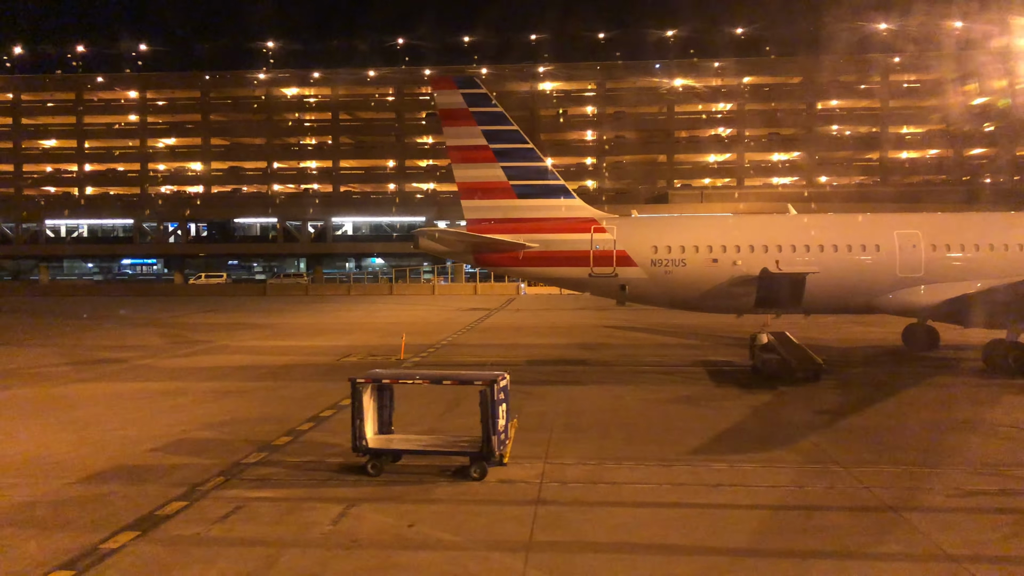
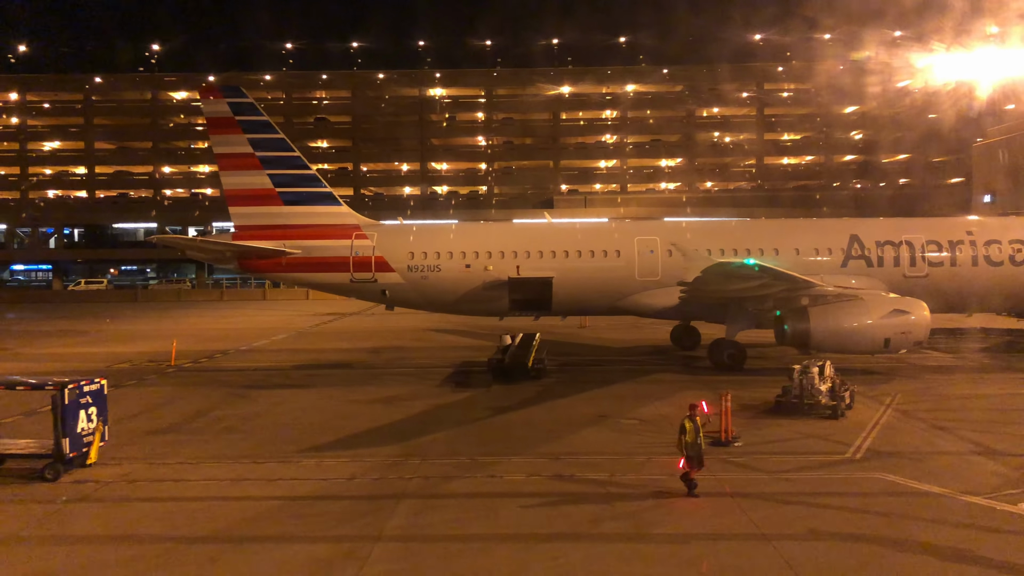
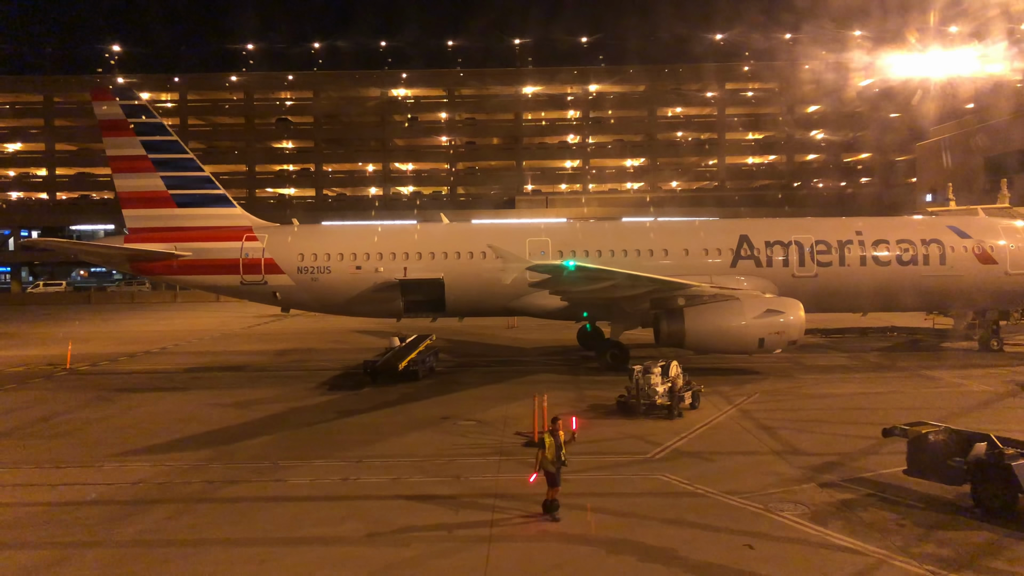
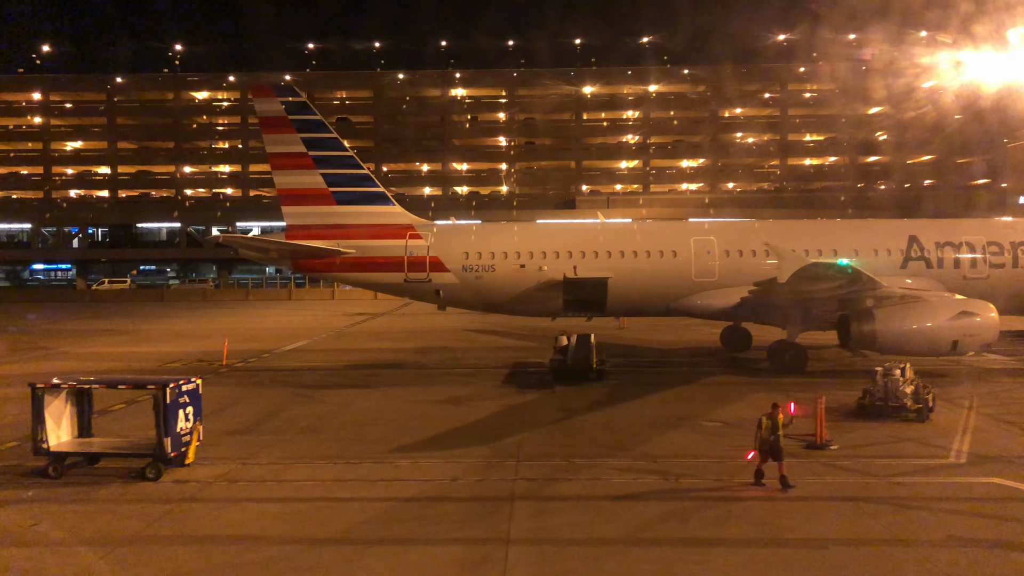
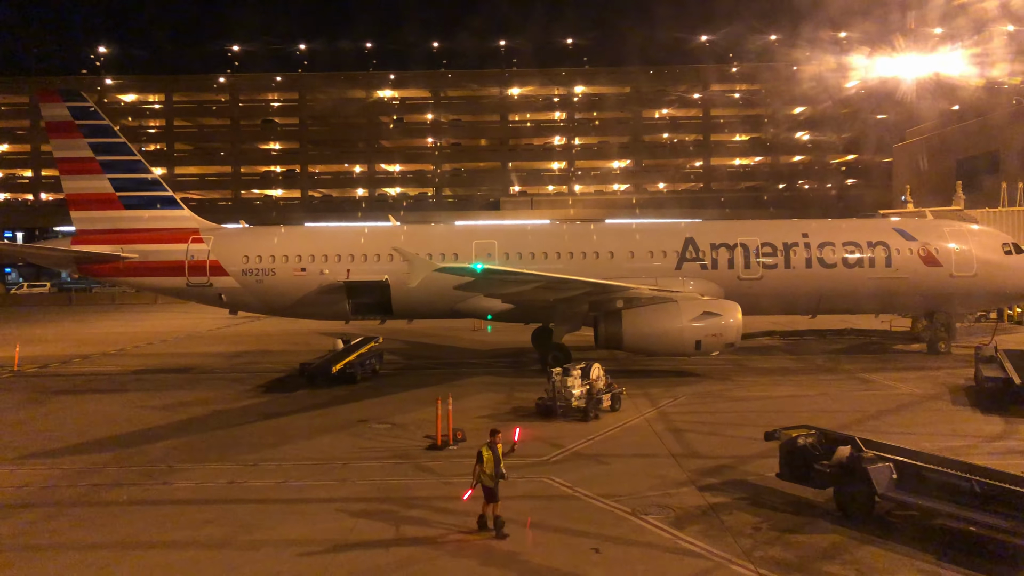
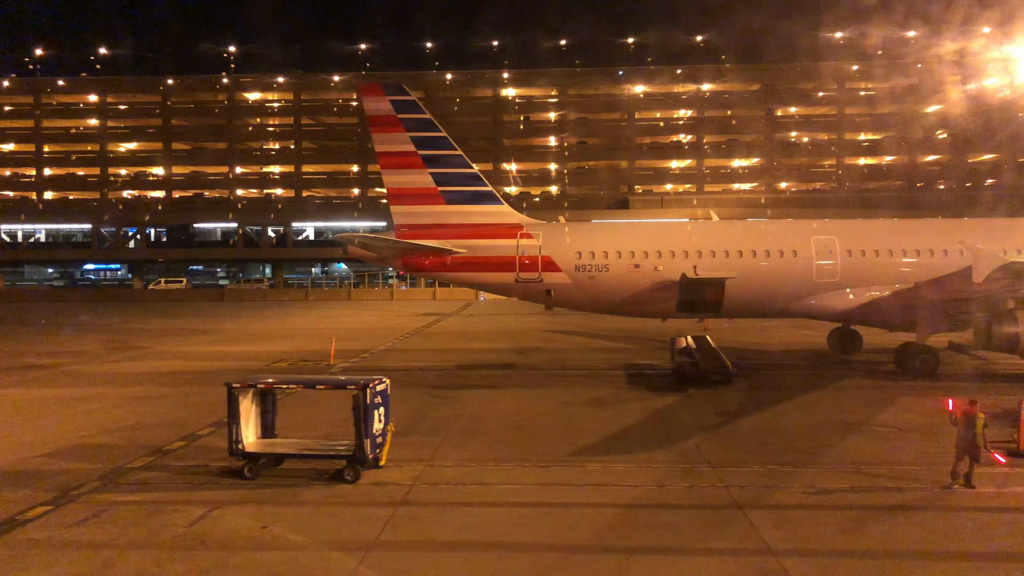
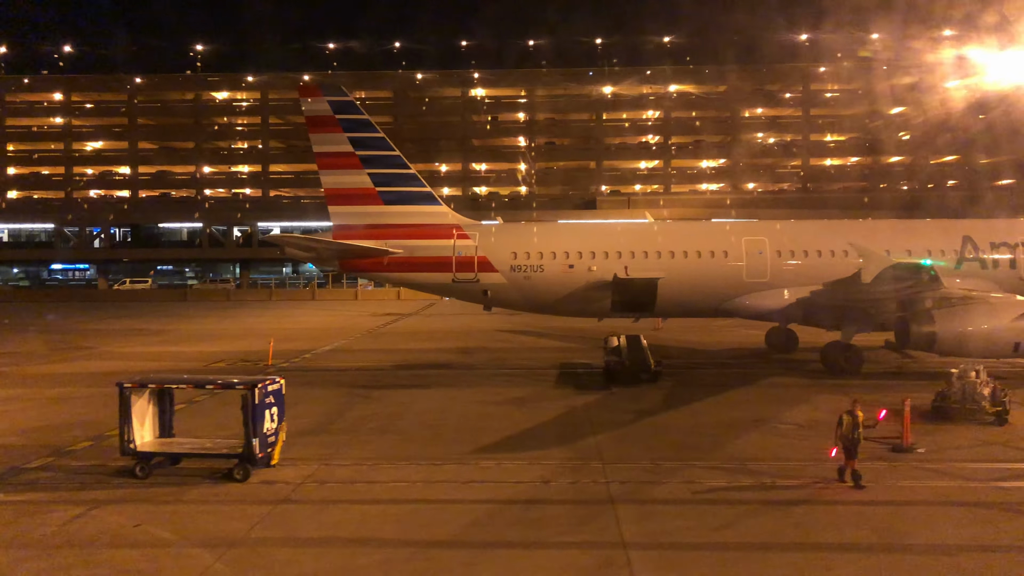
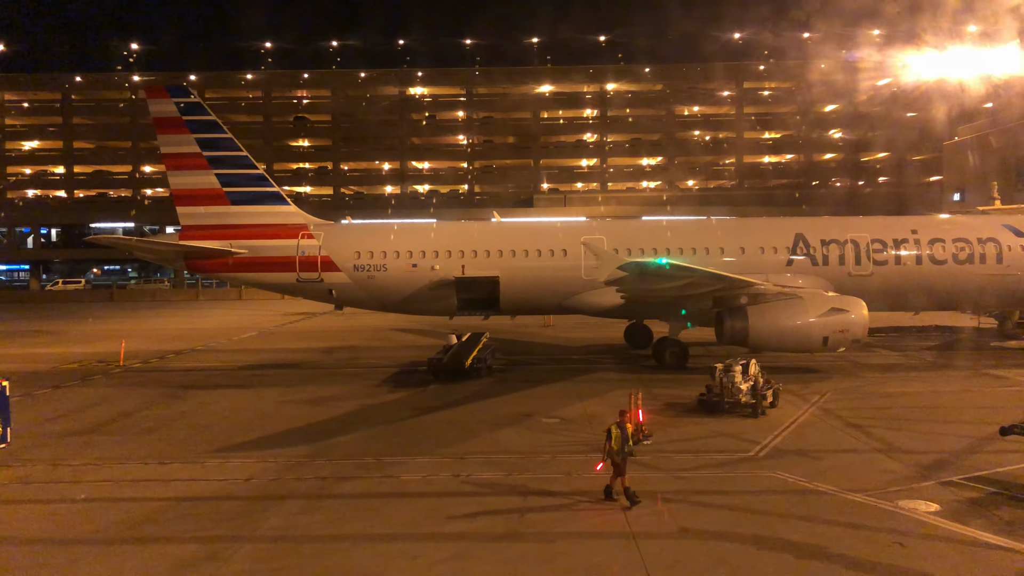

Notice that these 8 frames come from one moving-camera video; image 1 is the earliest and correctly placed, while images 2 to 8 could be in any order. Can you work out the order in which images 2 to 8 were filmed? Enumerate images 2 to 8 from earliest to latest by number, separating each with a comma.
6, 7, 4, 2, 8, 3, 5
